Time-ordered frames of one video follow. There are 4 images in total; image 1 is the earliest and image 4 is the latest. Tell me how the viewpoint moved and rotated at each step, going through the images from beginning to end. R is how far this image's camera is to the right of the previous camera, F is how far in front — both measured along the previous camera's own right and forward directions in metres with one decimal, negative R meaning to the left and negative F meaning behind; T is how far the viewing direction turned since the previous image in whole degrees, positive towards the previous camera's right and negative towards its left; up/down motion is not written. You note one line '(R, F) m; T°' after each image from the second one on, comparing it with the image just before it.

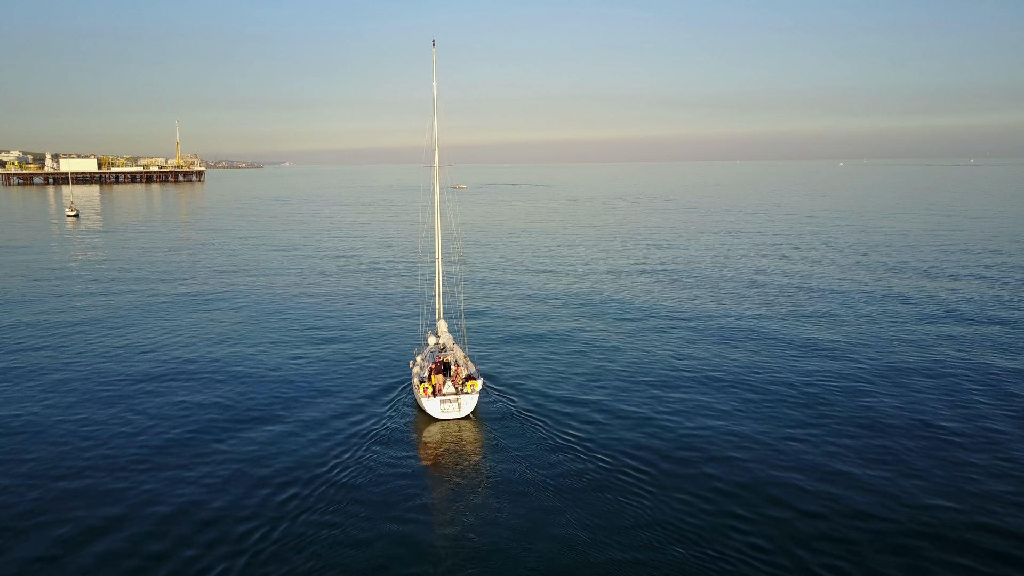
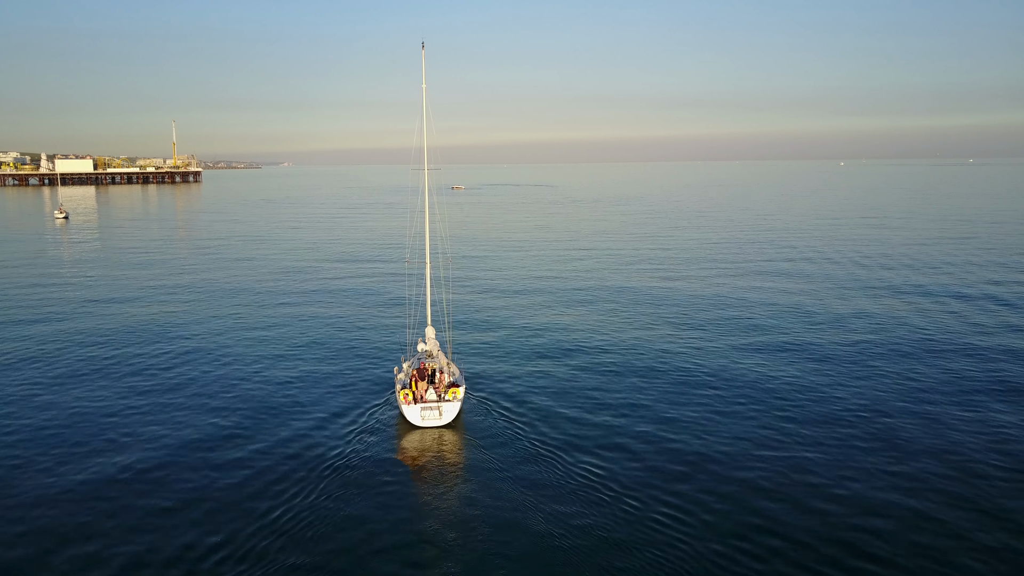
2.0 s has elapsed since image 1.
(+0.5, +1.3) m; 0°
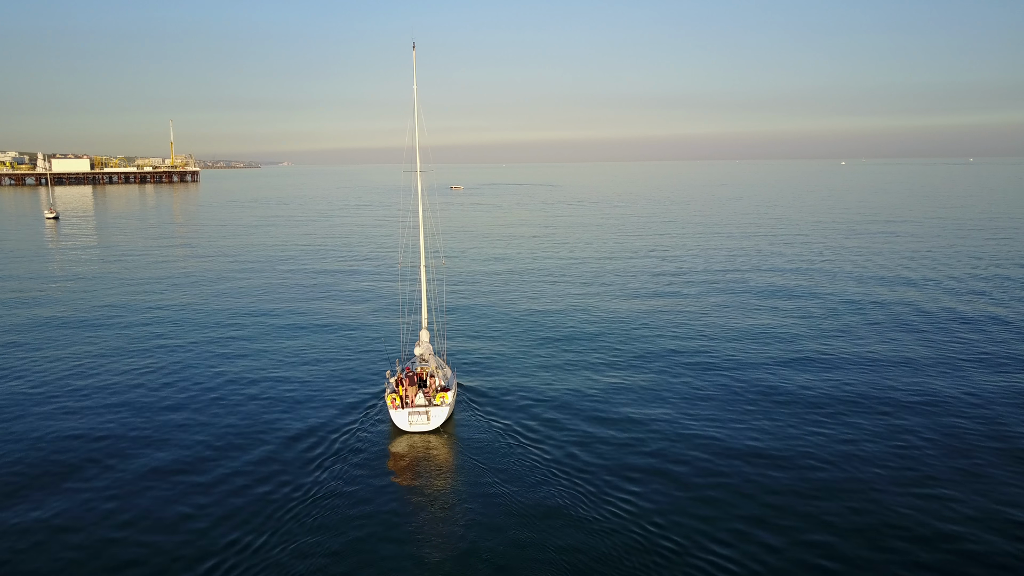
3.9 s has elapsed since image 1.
(0.0, +1.1) m; 0°
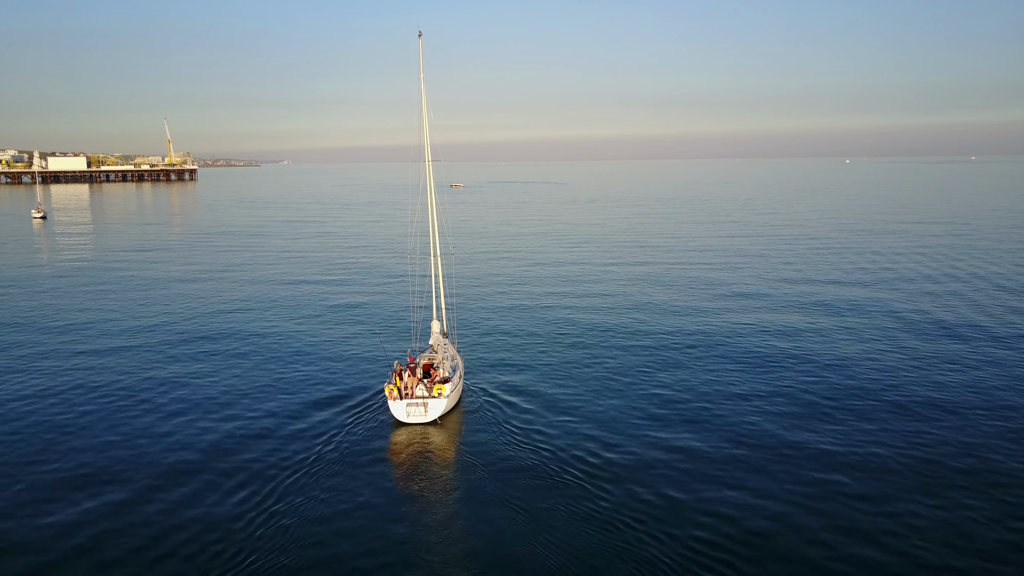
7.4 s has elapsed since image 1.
(-2.1, +1.8) m; 0°
